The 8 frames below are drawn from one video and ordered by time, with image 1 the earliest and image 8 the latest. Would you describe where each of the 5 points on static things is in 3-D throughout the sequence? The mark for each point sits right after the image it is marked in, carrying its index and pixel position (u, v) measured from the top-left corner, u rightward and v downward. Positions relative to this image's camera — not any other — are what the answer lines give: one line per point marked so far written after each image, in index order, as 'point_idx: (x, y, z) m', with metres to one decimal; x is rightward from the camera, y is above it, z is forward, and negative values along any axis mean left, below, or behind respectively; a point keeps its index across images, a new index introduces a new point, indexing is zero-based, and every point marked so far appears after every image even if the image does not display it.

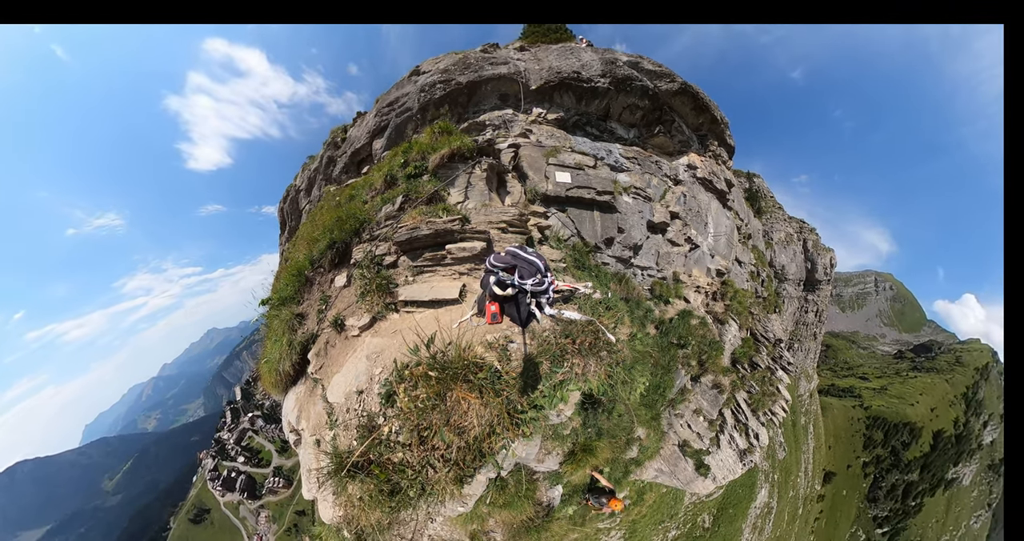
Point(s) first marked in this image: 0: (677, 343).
0: (+7.0, -3.0, +10.3) m
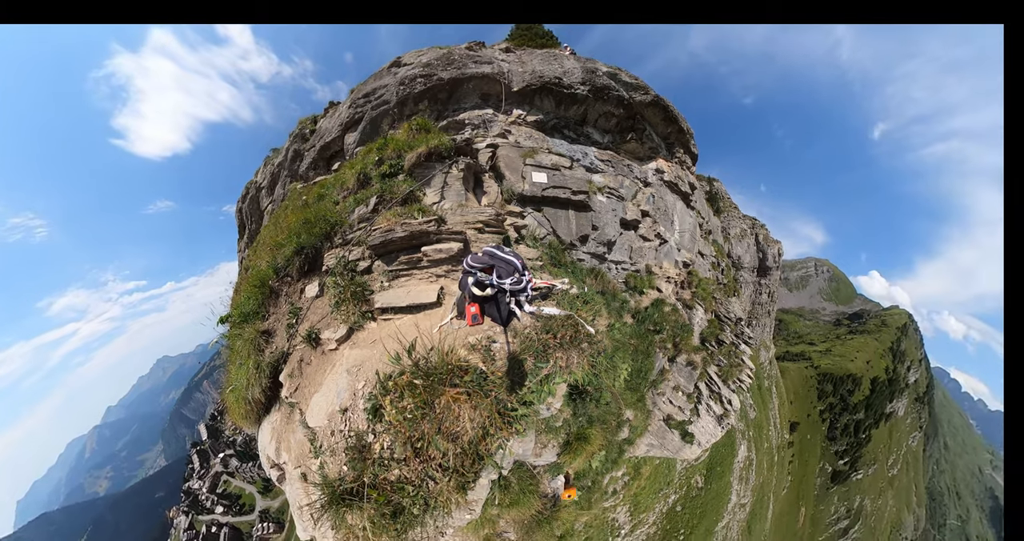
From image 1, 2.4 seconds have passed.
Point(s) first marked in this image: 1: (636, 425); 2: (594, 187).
0: (+6.5, -2.7, +11.4) m
1: (+5.0, -6.1, +9.7) m
2: (+4.3, +4.3, +12.9) m
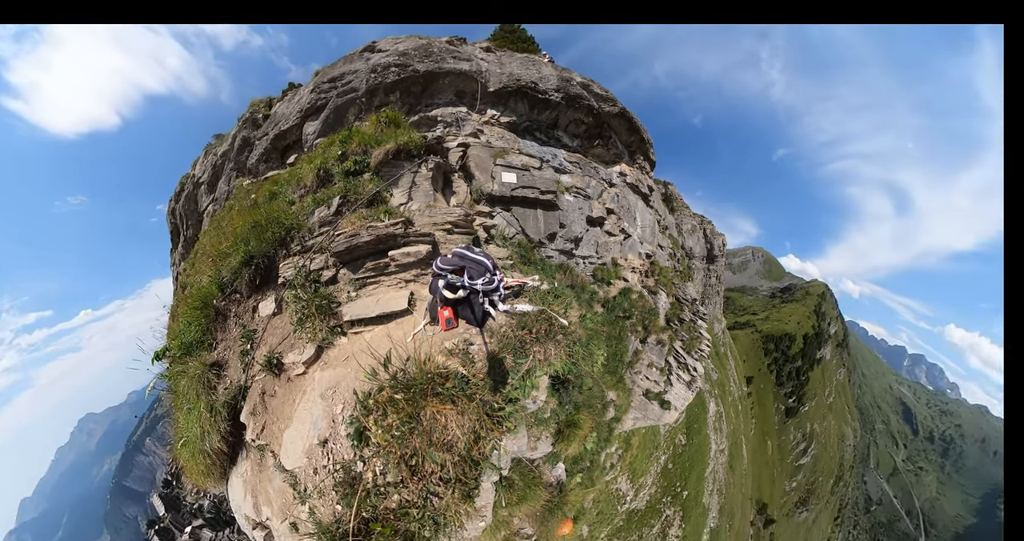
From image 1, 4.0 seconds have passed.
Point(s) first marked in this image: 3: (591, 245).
0: (+5.6, -2.3, +12.8) m
1: (+4.7, -5.8, +10.8) m
2: (+2.7, +4.6, +13.7) m
3: (+4.4, +1.4, +14.0) m
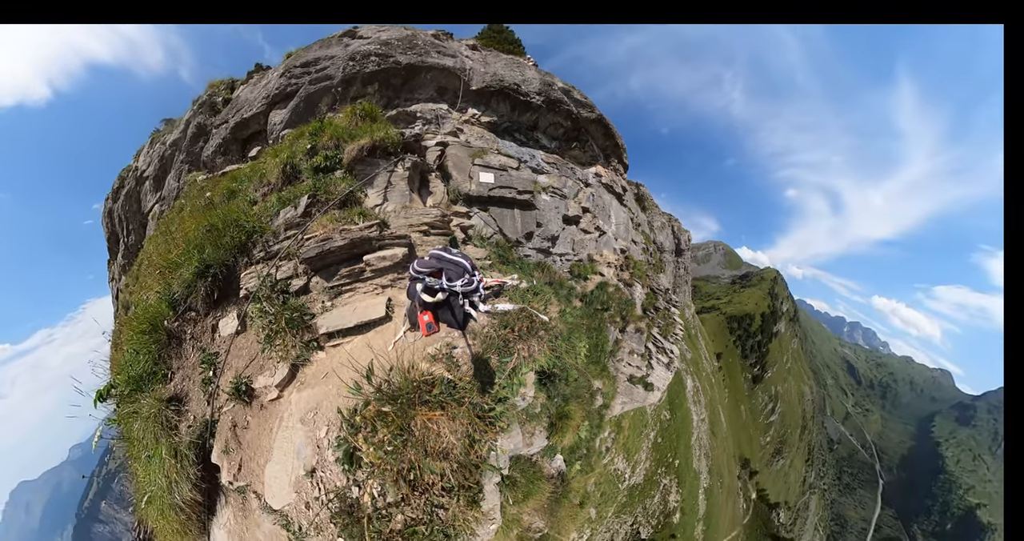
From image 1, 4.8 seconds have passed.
0: (+4.7, -2.0, +13.7) m
1: (+4.3, -5.6, +11.6) m
2: (+1.5, +4.7, +14.1) m
3: (+3.2, +1.6, +14.7) m
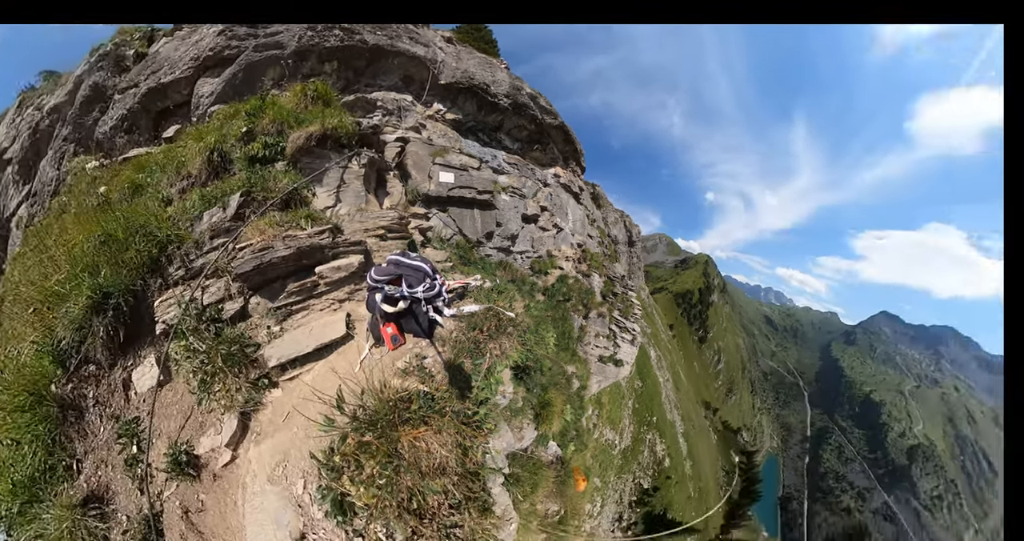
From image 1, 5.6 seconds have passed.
0: (+2.9, -1.7, +14.9) m
1: (+3.3, -5.3, +12.7) m
2: (-0.8, +4.7, +14.2) m
3: (+0.9, +1.8, +15.3) m
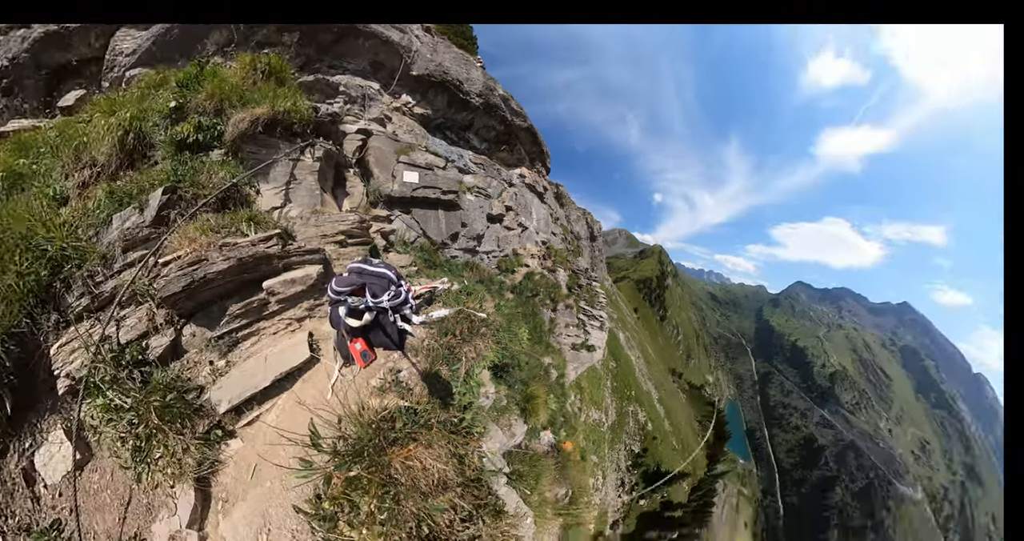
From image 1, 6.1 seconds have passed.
0: (+1.0, -1.6, +15.4) m
1: (+2.2, -5.1, +13.5) m
2: (-2.8, +4.6, +13.8) m
3: (-1.3, +1.8, +15.3) m
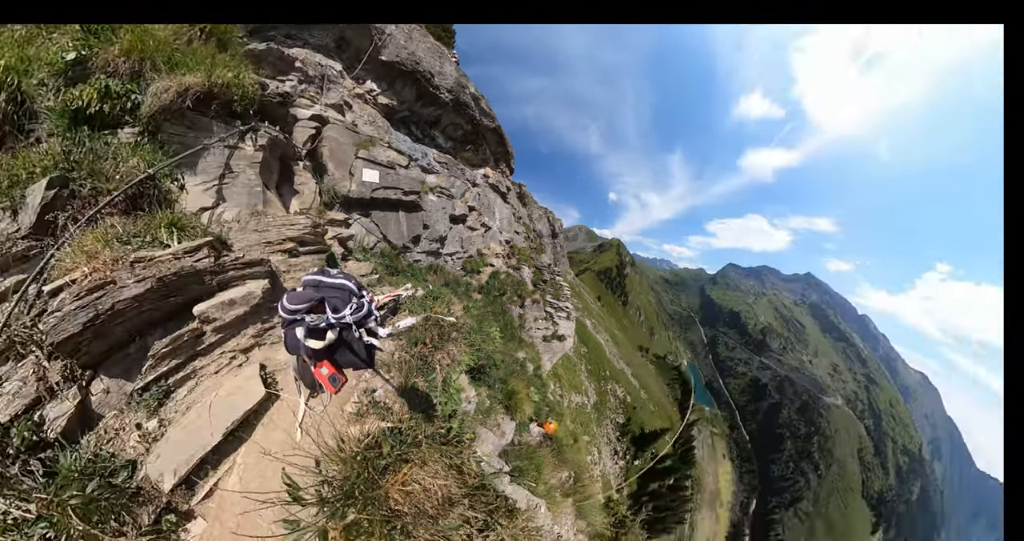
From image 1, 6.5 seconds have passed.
0: (-0.9, -1.5, +15.6) m
1: (+0.9, -4.9, +14.0) m
2: (-4.7, +4.4, +13.0) m
3: (-3.3, +1.7, +14.9) m
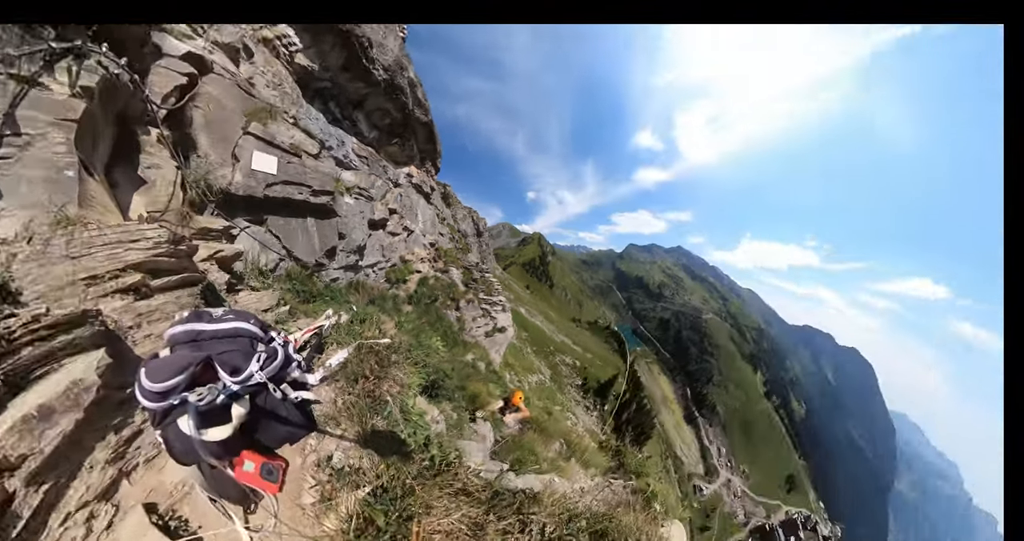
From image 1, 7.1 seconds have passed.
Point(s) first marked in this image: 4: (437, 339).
0: (-4.5, -1.9, +14.5) m
1: (-1.7, -4.9, +14.1) m
2: (-7.3, +3.6, +10.2) m
3: (-6.7, +1.0, +12.6) m
4: (-3.0, -3.4, +13.1) m
